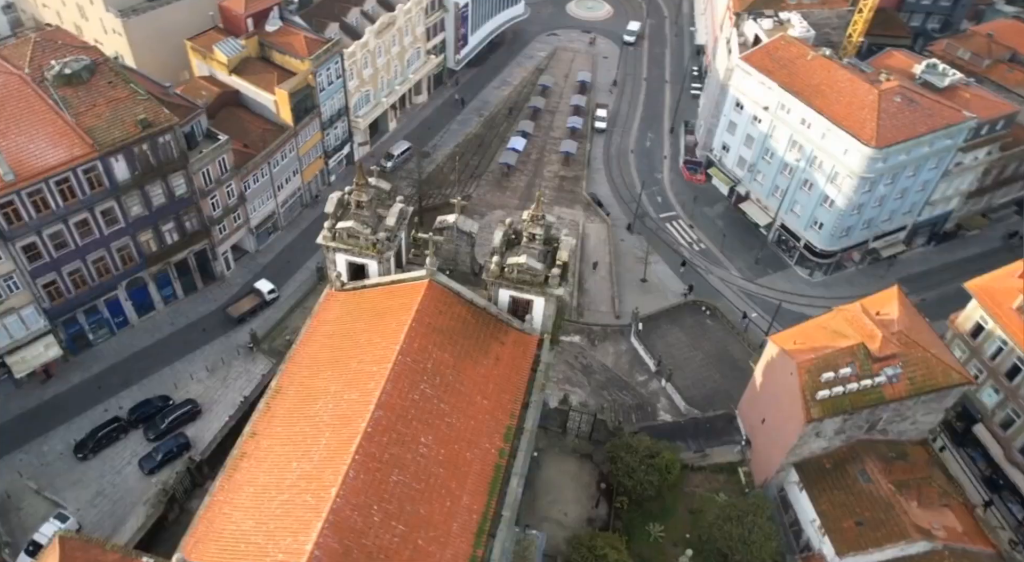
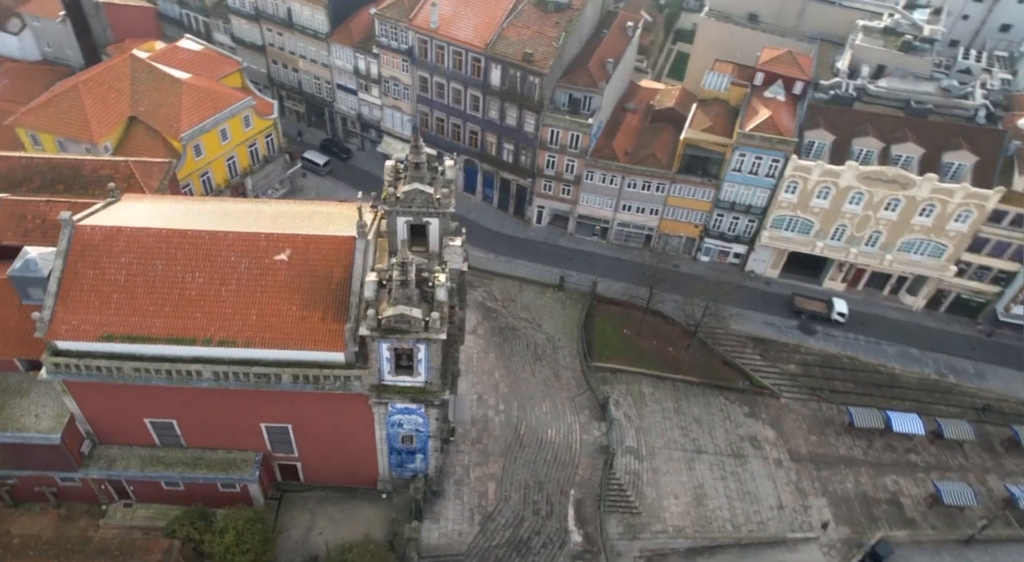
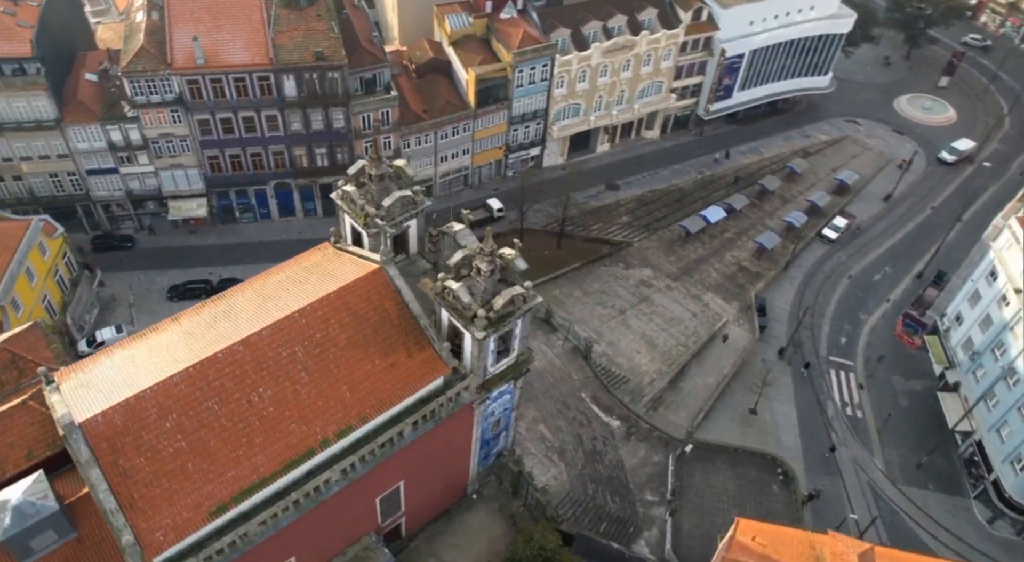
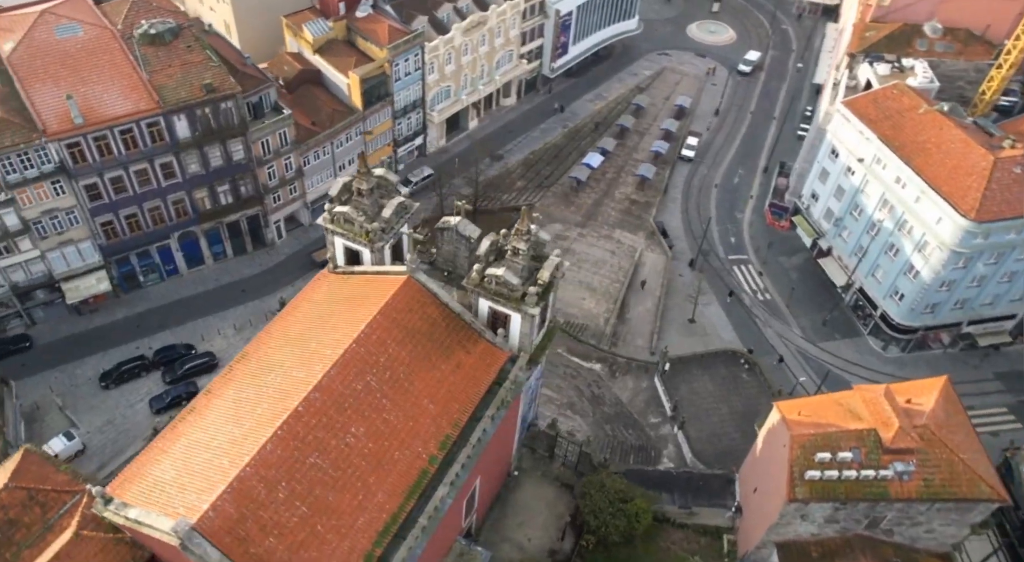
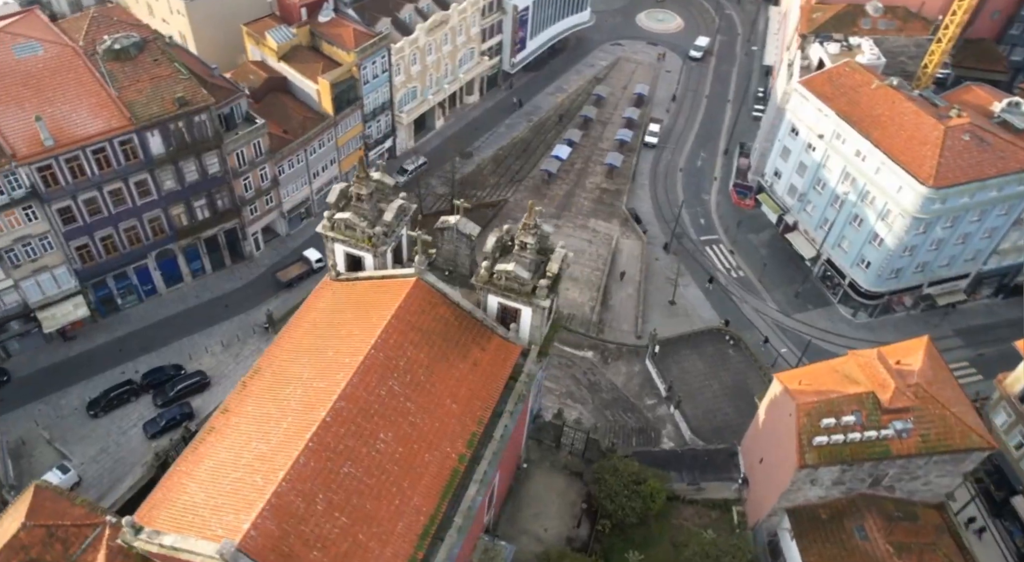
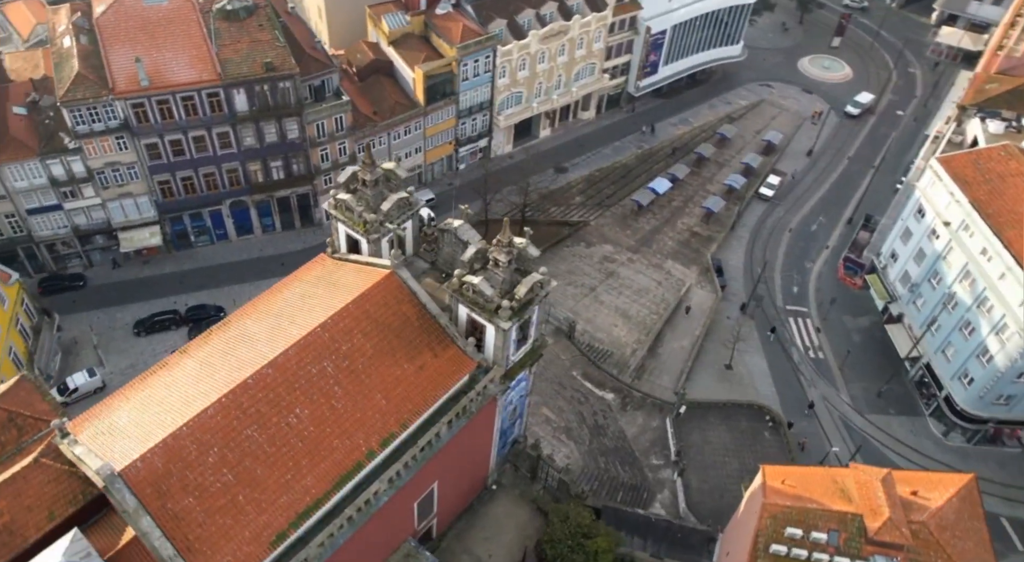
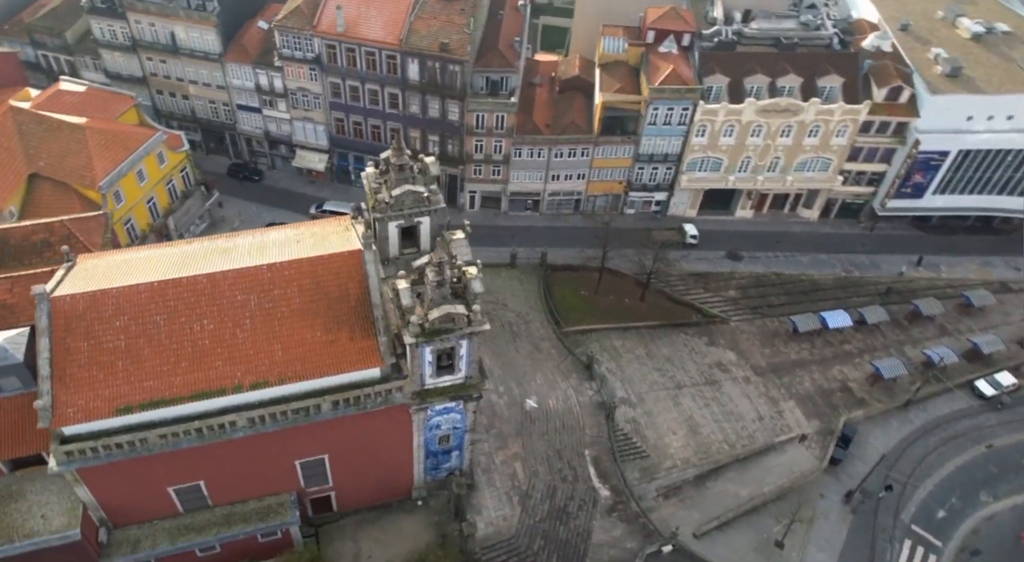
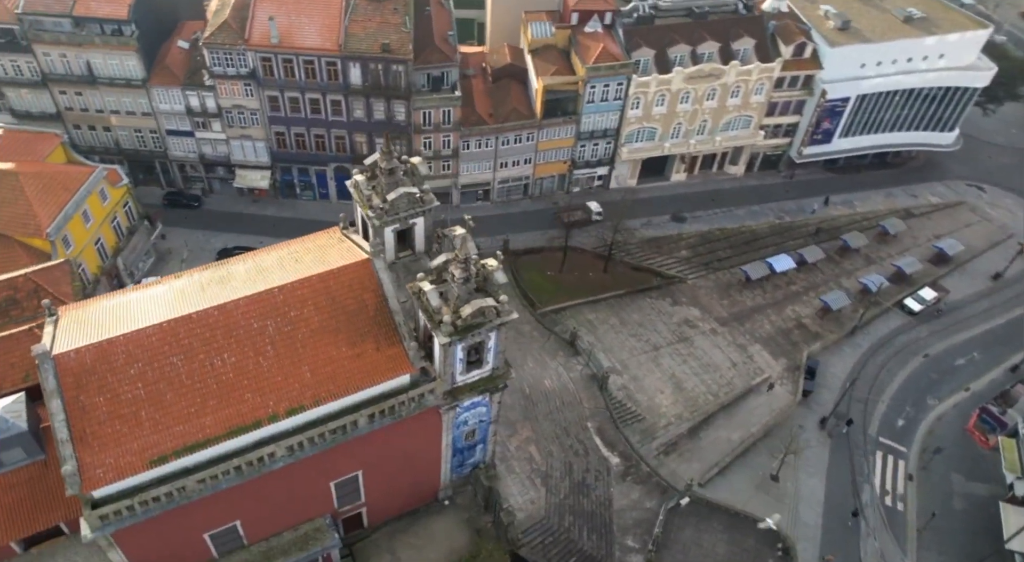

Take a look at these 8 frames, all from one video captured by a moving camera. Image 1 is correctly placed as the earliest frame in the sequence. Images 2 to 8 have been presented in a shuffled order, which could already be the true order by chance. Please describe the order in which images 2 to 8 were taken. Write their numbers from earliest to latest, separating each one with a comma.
5, 4, 6, 3, 8, 7, 2
